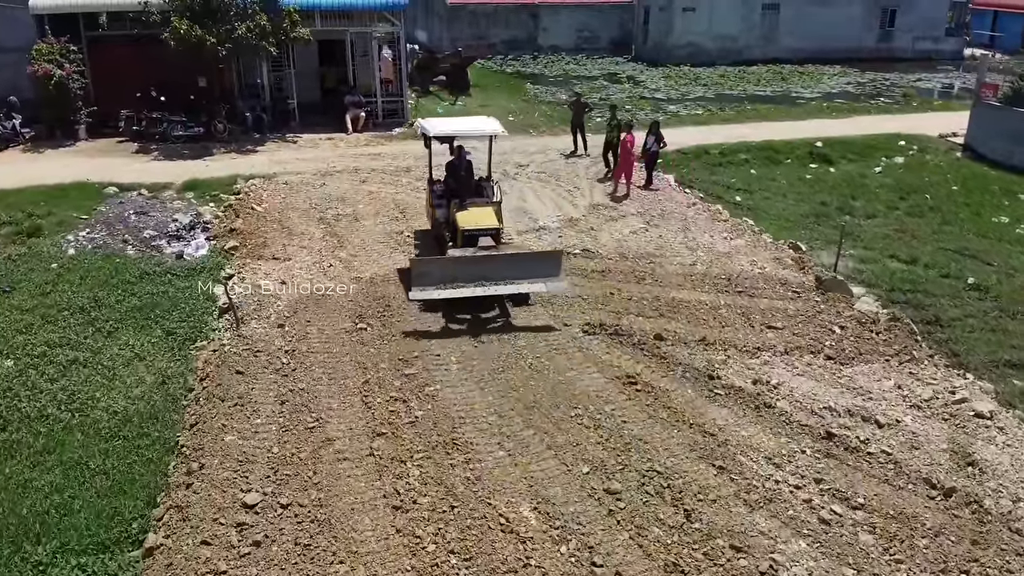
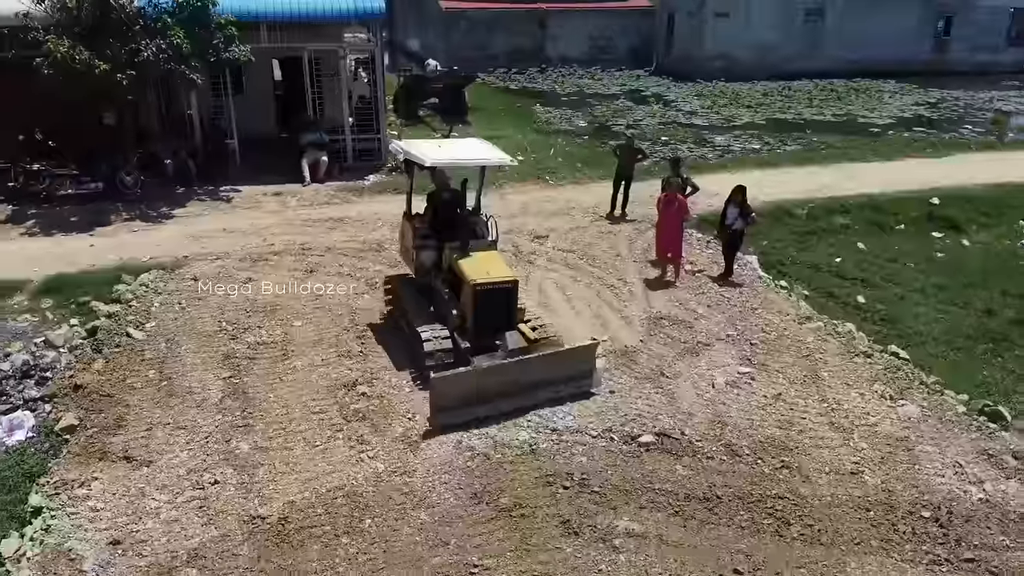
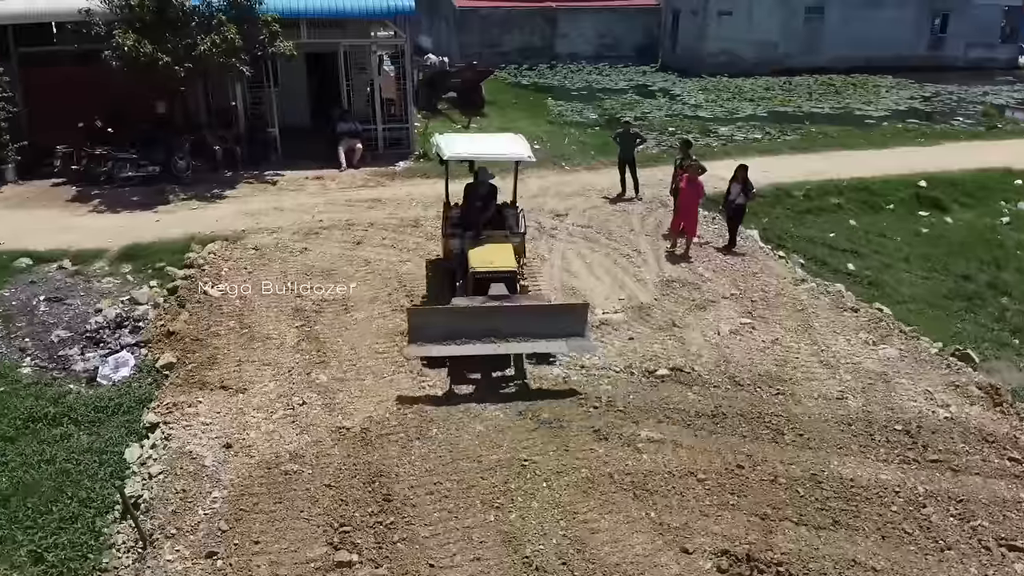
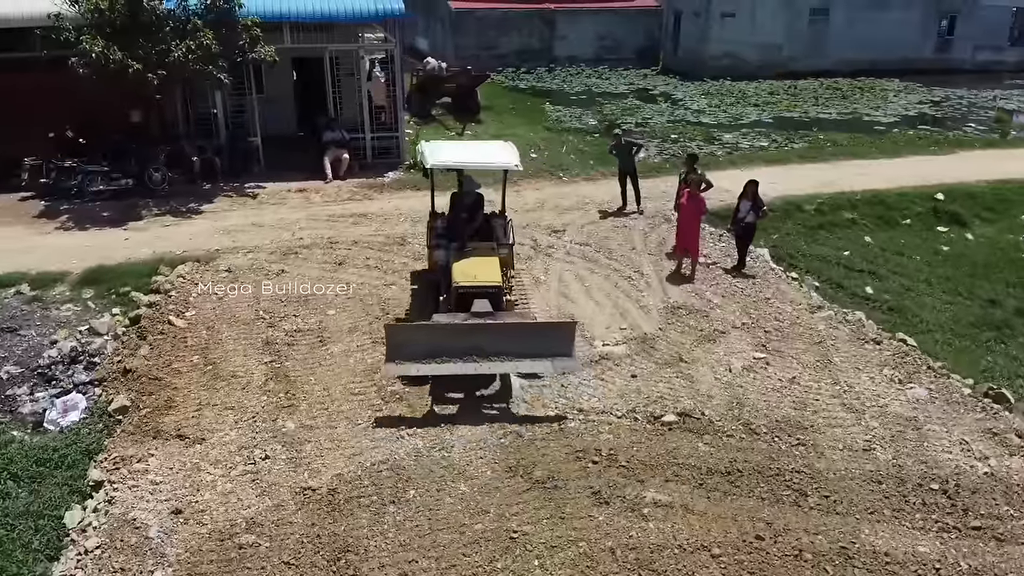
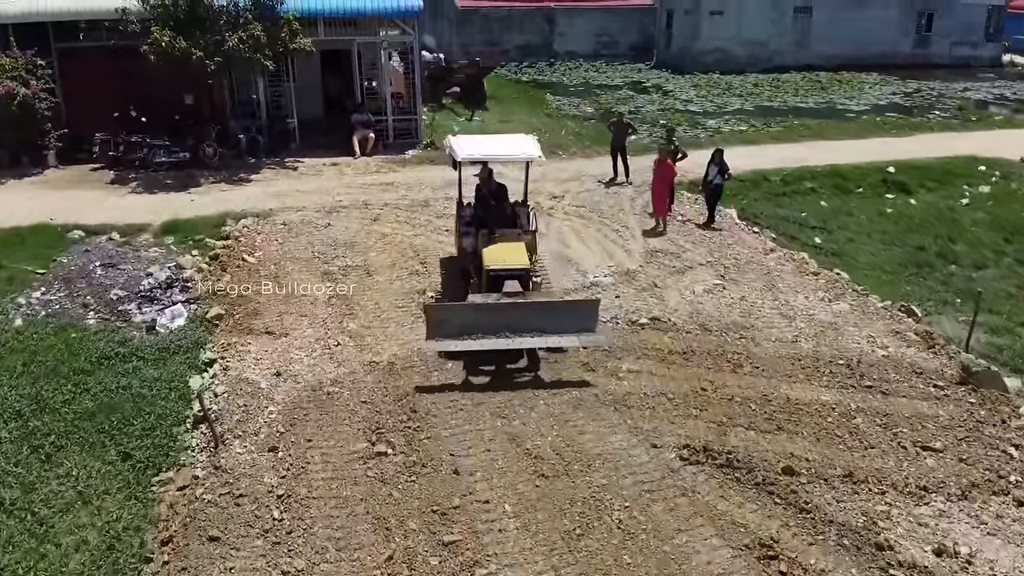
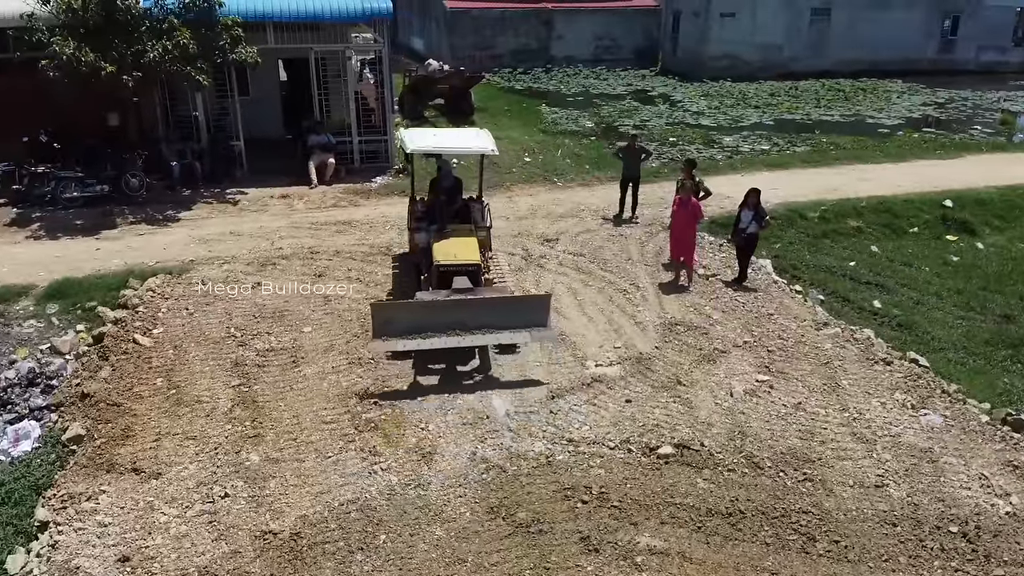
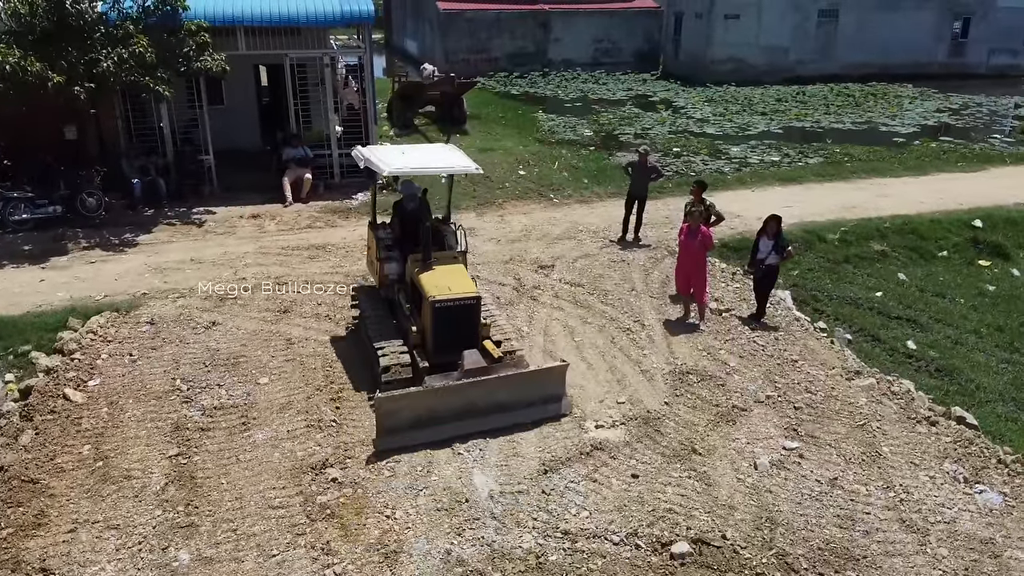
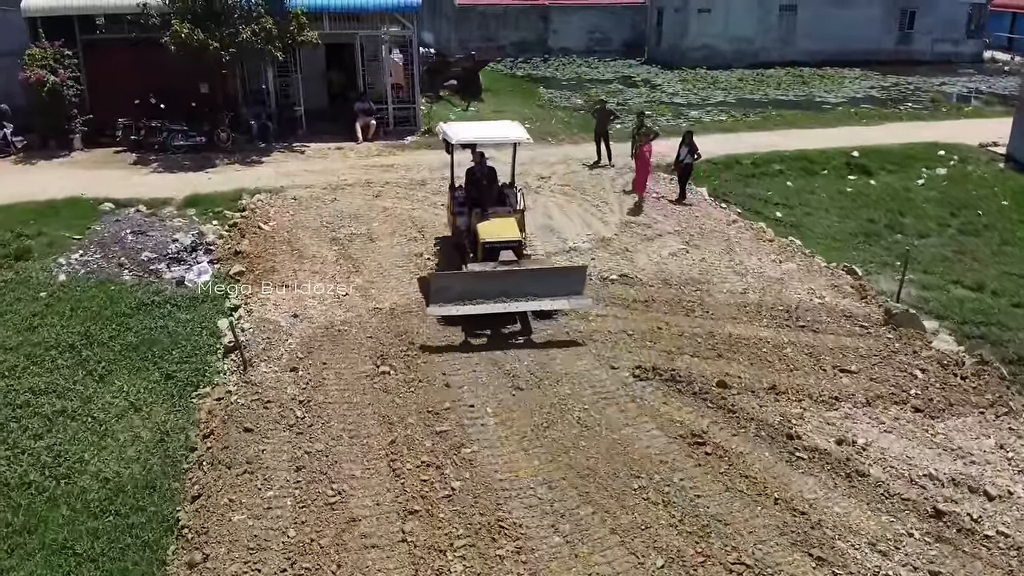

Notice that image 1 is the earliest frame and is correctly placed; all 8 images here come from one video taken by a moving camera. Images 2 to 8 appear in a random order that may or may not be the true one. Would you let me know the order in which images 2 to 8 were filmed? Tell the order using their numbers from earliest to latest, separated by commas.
8, 5, 3, 4, 6, 7, 2
